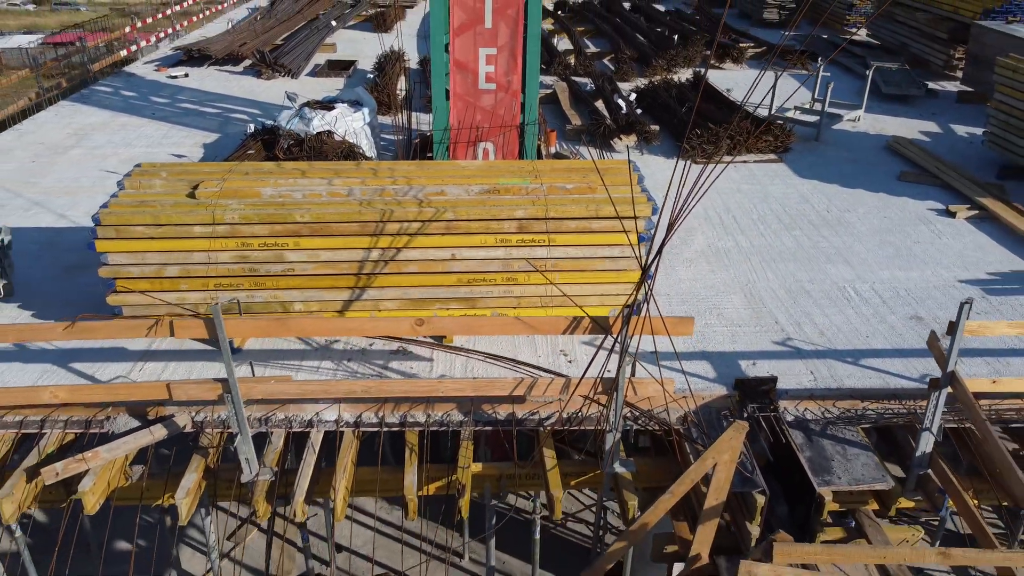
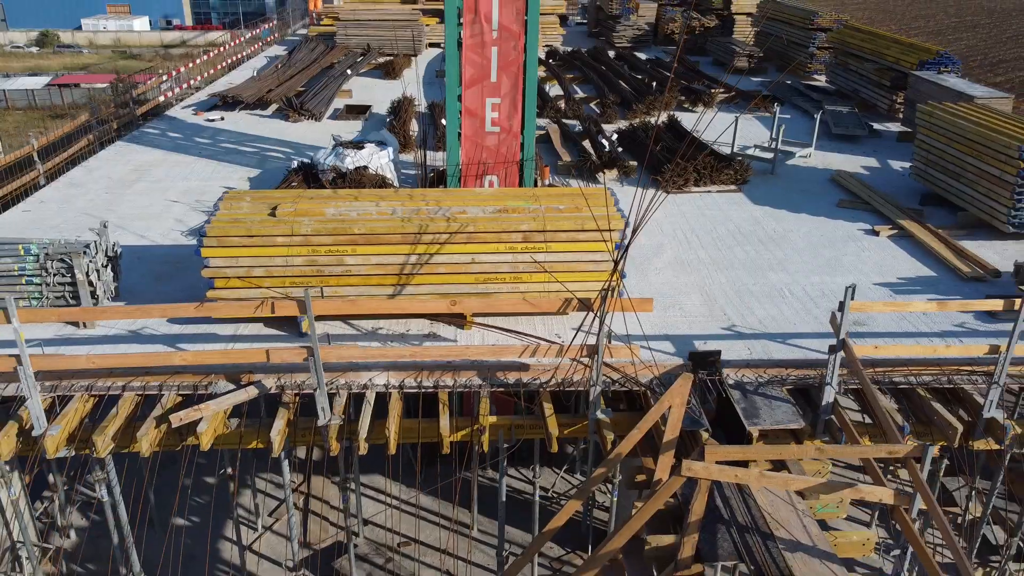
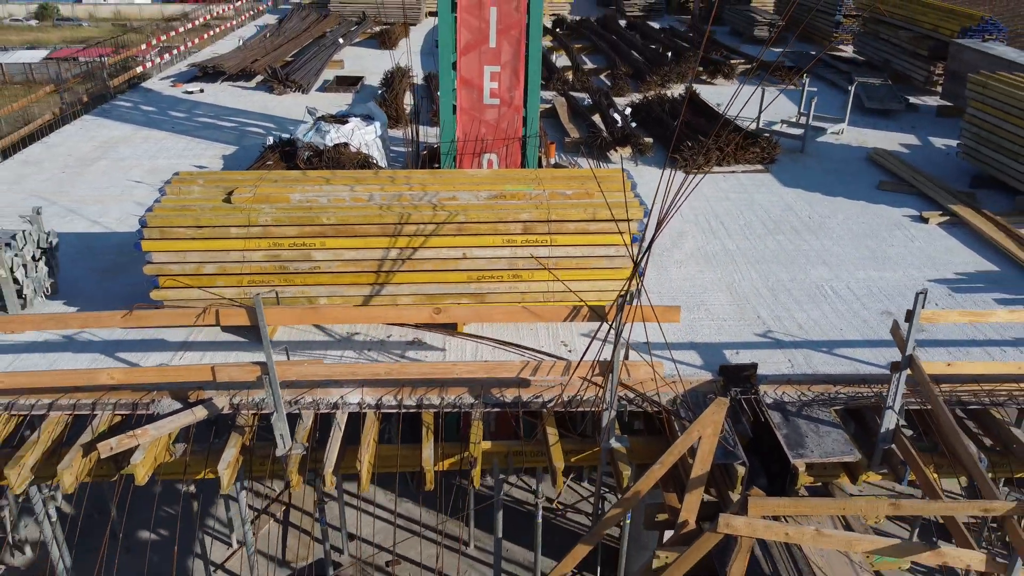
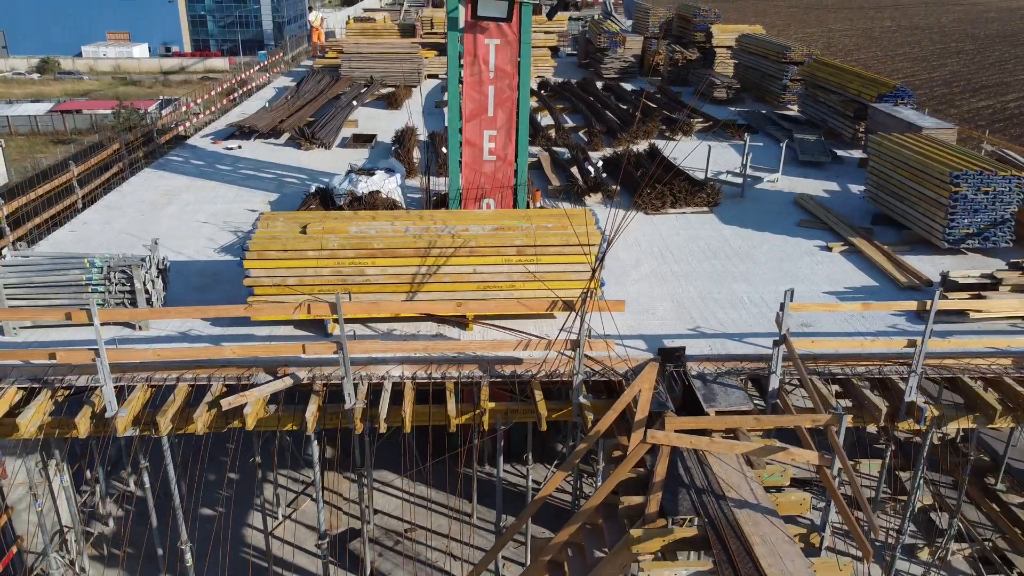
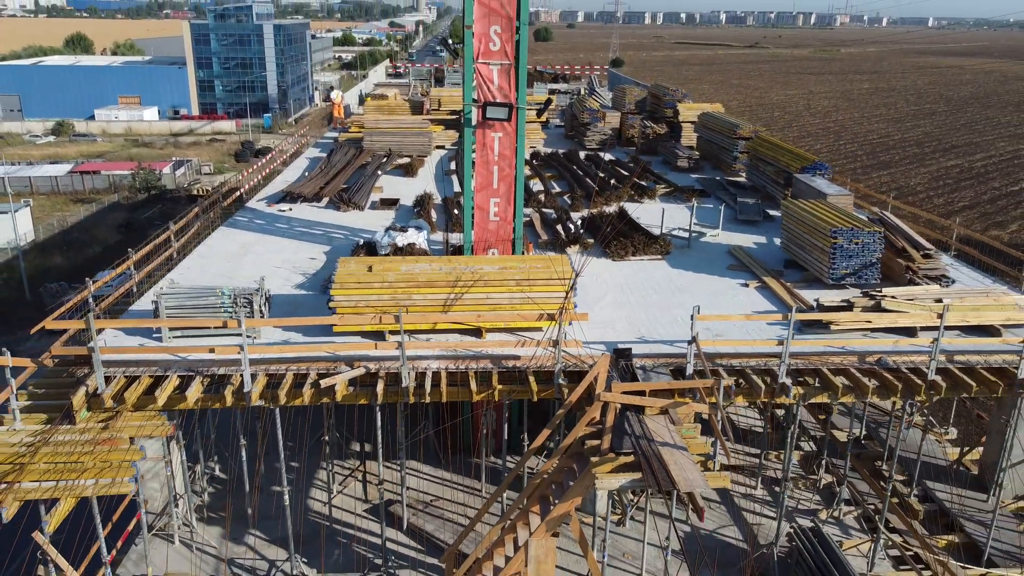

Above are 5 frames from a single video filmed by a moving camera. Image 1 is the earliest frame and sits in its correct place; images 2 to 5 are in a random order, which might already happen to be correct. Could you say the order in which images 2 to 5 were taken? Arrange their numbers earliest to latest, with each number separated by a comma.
3, 2, 4, 5
